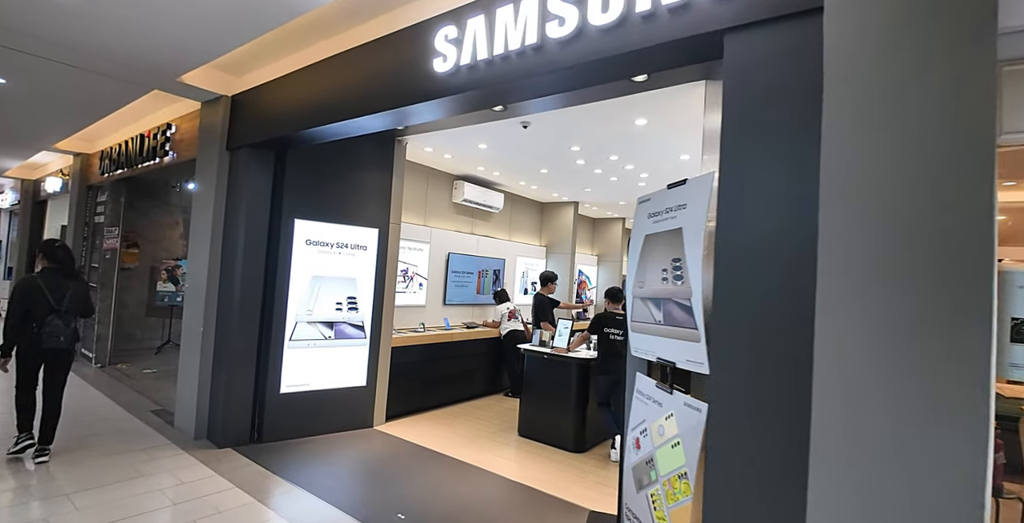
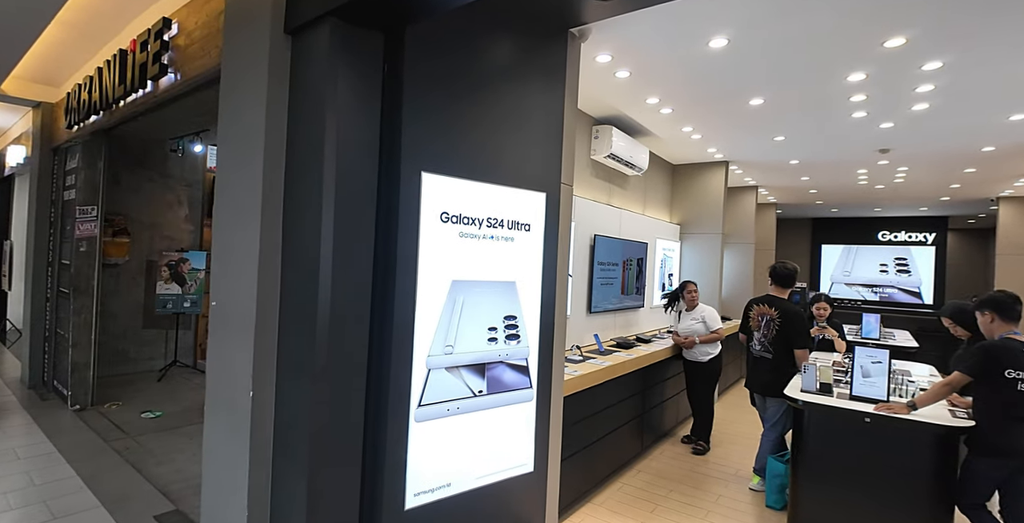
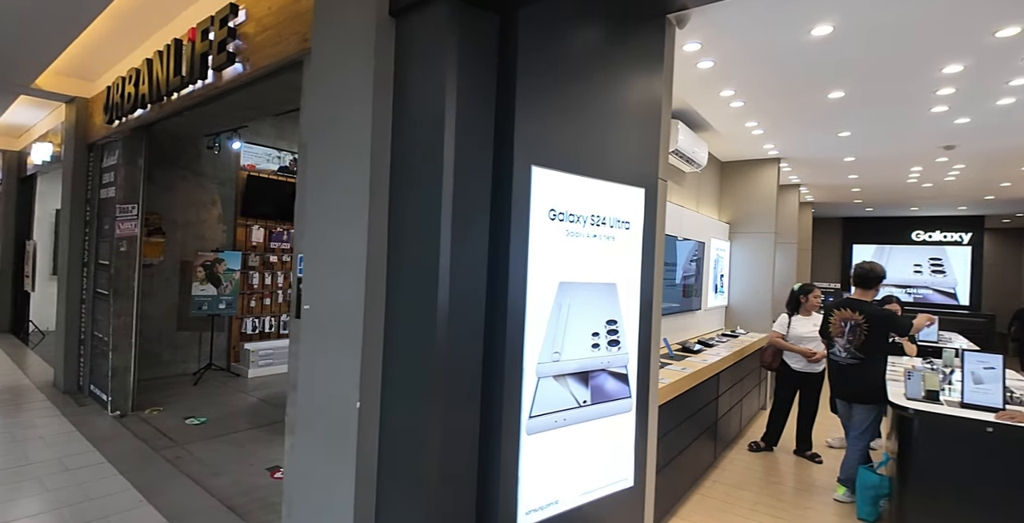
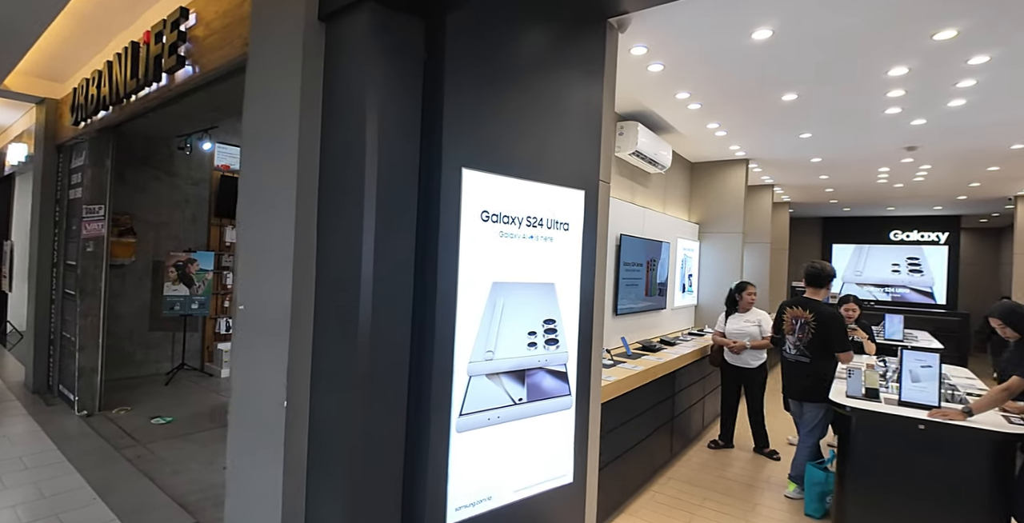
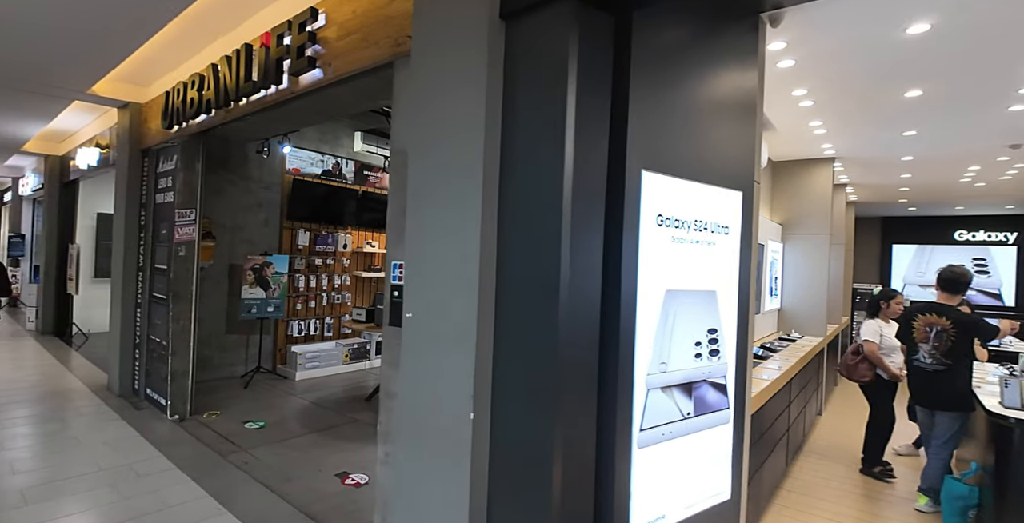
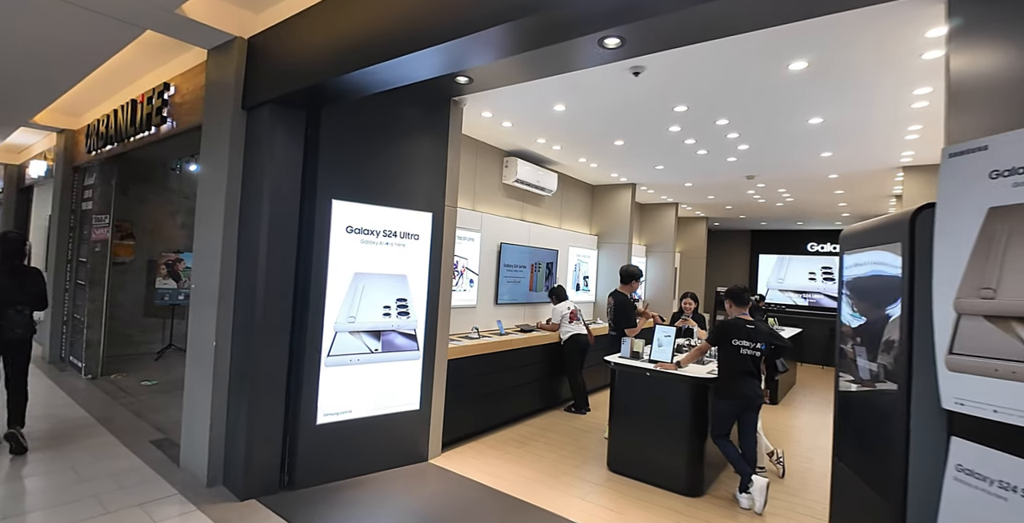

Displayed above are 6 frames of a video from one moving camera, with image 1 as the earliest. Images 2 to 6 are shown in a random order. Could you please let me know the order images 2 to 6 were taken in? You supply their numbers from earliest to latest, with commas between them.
6, 2, 4, 3, 5
